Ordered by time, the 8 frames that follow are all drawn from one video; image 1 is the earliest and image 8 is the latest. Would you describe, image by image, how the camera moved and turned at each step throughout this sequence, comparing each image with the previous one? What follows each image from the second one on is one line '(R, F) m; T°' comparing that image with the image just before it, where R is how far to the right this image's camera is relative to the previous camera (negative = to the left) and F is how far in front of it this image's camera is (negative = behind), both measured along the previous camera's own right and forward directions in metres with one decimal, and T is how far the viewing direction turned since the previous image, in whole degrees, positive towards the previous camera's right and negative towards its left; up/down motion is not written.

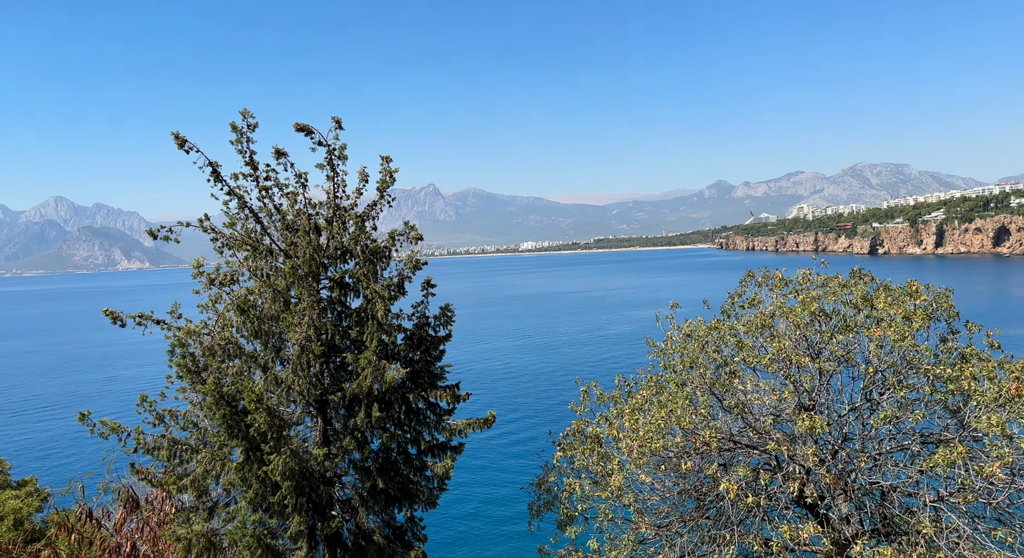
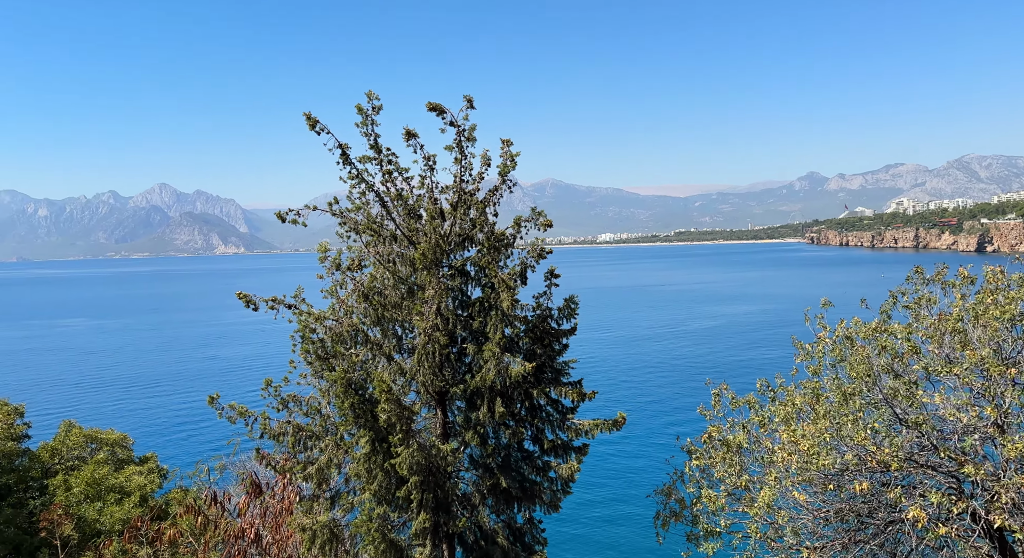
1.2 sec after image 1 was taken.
(-1.3, +1.3) m; -7°
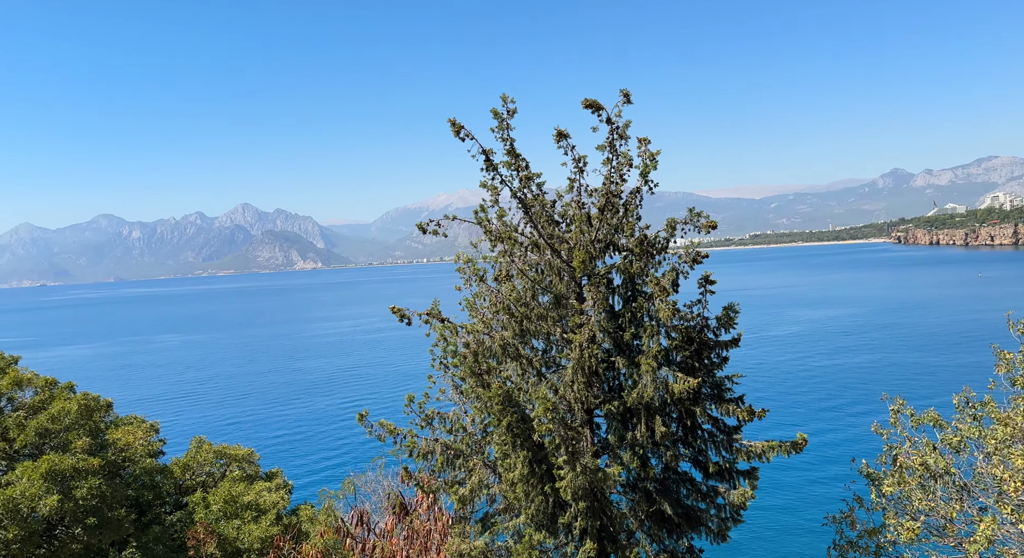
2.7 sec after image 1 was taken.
(-2.0, +1.2) m; -6°
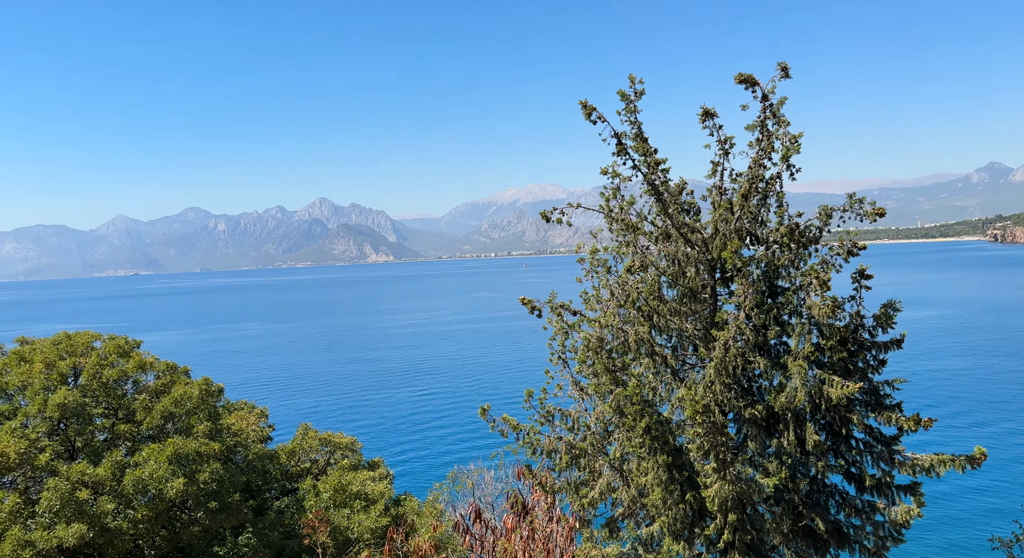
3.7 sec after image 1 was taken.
(-1.4, +1.1) m; -6°
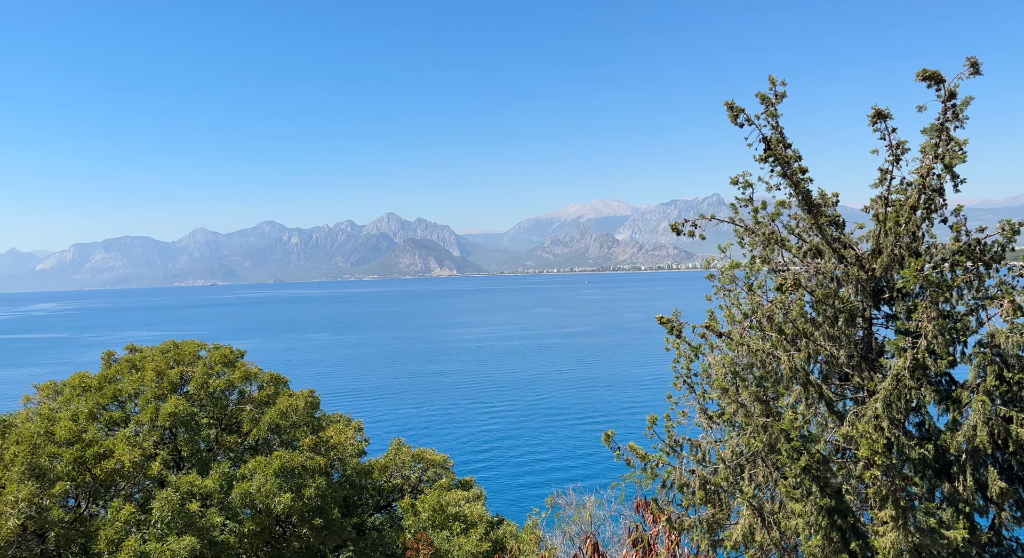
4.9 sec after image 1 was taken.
(-1.5, +1.2) m; -6°
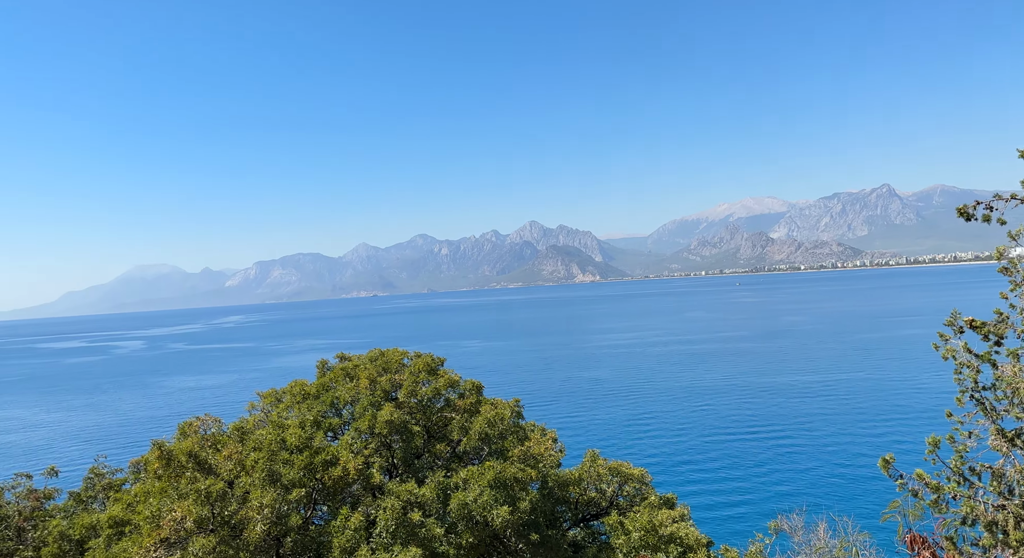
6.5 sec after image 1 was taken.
(-2.1, +1.5) m; -12°
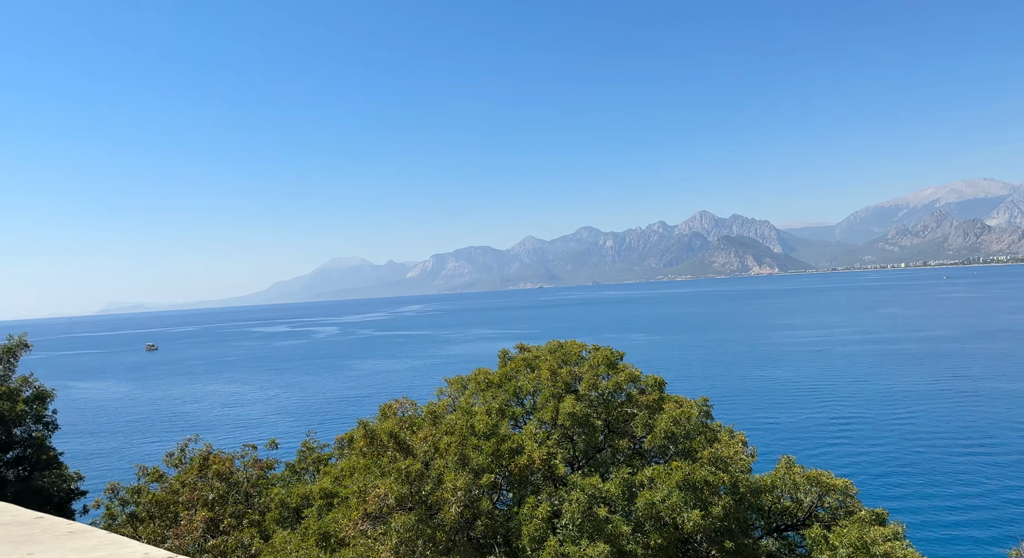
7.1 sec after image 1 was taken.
(-0.5, +0.1) m; -13°
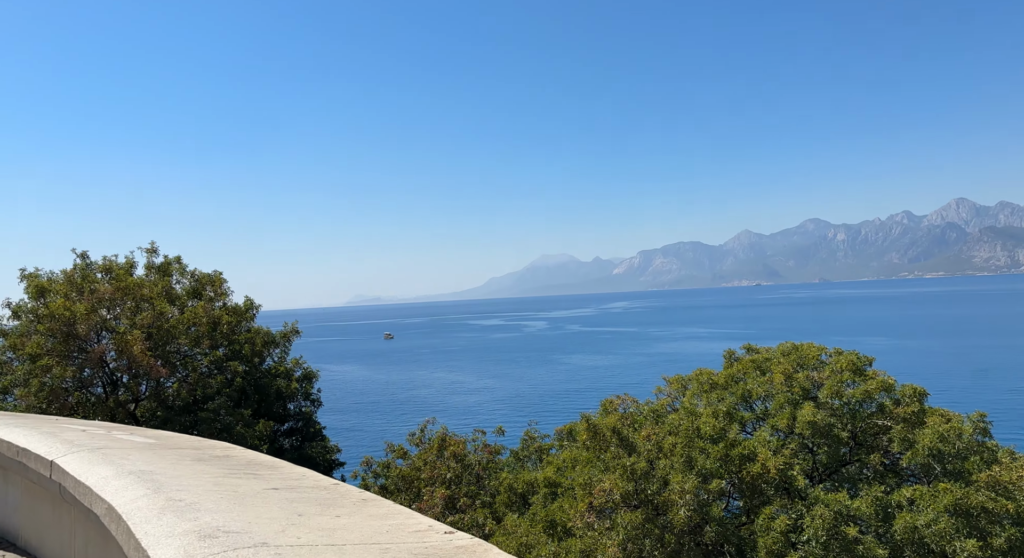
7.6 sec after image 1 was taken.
(-0.6, -0.2) m; -17°
